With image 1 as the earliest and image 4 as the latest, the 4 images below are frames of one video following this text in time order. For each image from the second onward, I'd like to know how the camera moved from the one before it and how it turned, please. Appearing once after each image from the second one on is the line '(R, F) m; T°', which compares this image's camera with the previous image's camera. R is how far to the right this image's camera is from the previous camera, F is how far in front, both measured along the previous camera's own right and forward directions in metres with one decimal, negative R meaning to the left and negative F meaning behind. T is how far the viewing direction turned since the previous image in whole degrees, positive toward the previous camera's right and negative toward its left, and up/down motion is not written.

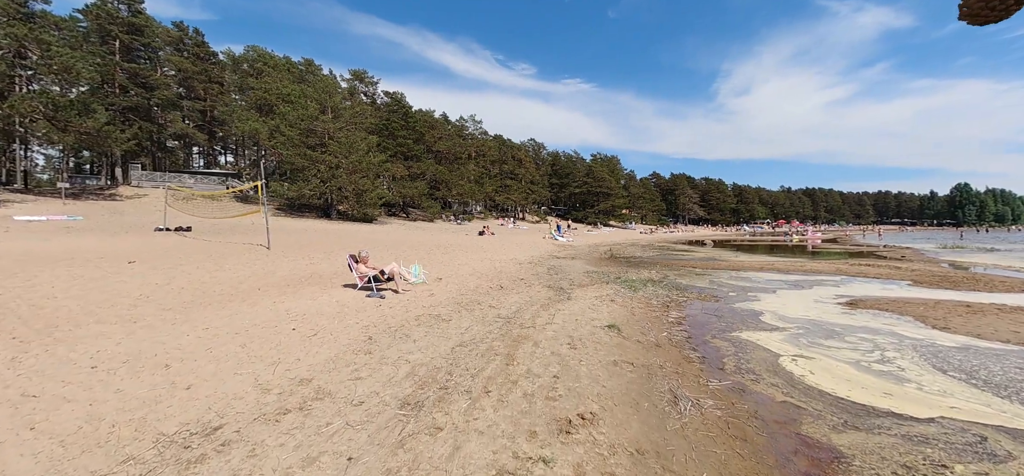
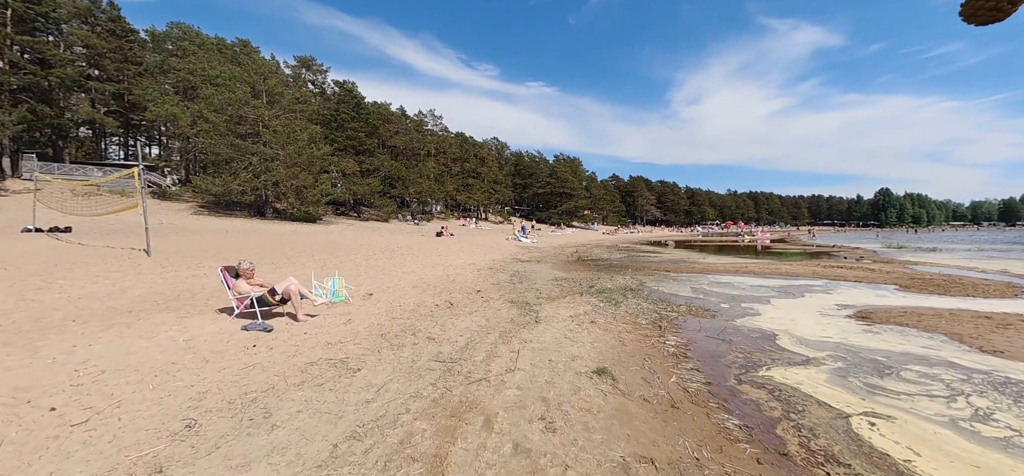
(+0.3, +2.9) m; +6°
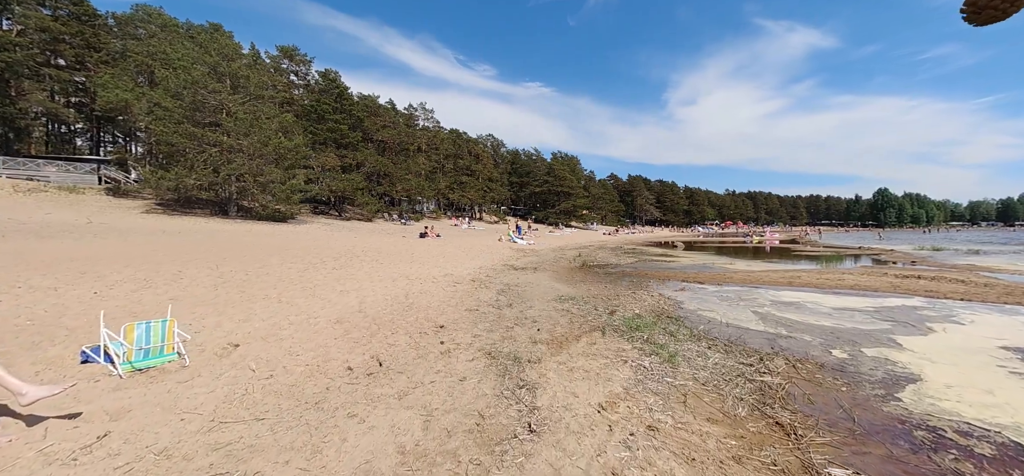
(+0.3, +4.6) m; 0°
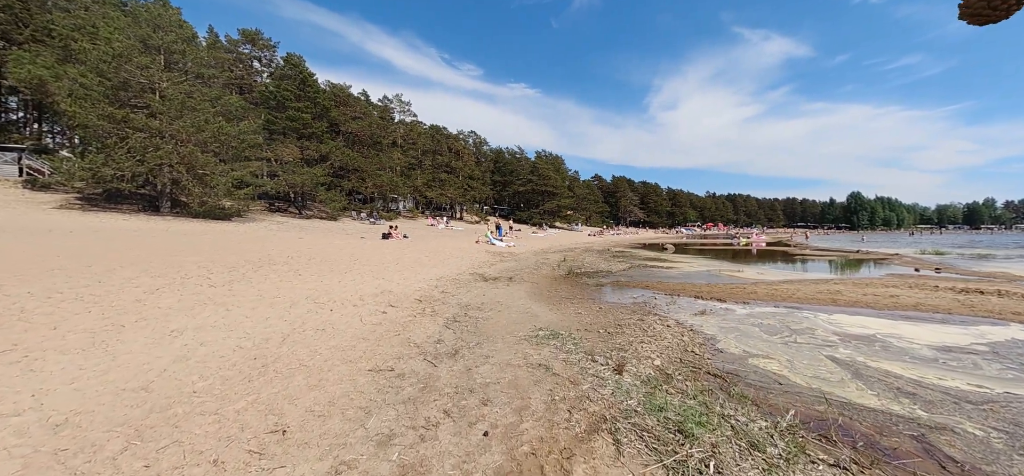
(+0.6, +3.9) m; +2°
